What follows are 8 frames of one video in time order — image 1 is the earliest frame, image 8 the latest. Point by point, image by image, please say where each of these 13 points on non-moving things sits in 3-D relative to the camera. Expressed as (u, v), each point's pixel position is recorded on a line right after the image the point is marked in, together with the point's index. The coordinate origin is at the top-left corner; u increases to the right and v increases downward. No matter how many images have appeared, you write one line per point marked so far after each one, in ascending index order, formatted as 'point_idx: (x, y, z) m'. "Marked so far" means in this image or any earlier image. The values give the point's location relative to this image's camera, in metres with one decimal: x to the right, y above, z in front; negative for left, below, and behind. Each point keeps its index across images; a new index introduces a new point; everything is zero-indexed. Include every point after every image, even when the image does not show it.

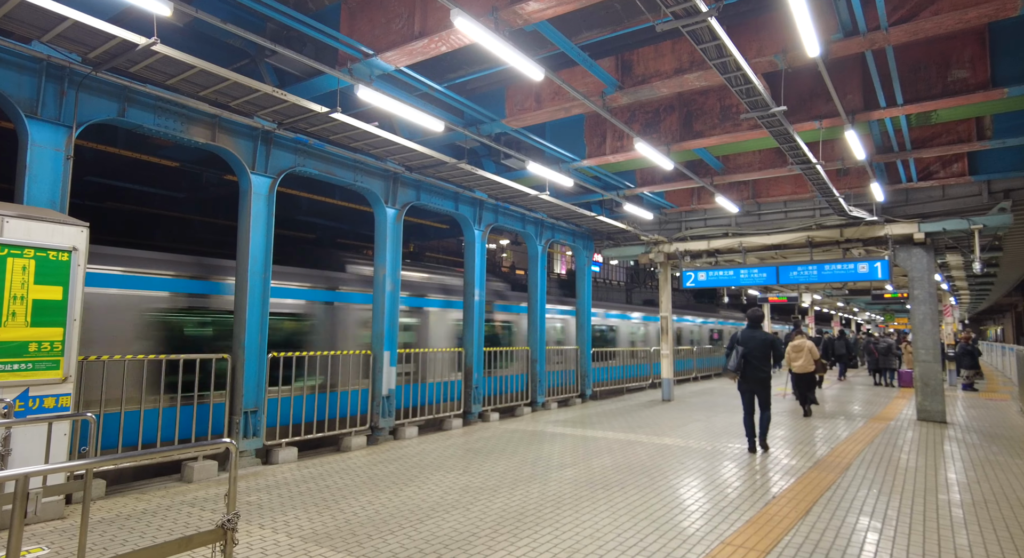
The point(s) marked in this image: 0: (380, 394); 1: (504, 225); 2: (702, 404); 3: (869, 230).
0: (-2.0, -1.7, +9.0) m
1: (-0.1, +1.1, +12.1) m
2: (+4.6, -3.1, +14.8) m
3: (+7.1, +1.0, +12.1) m
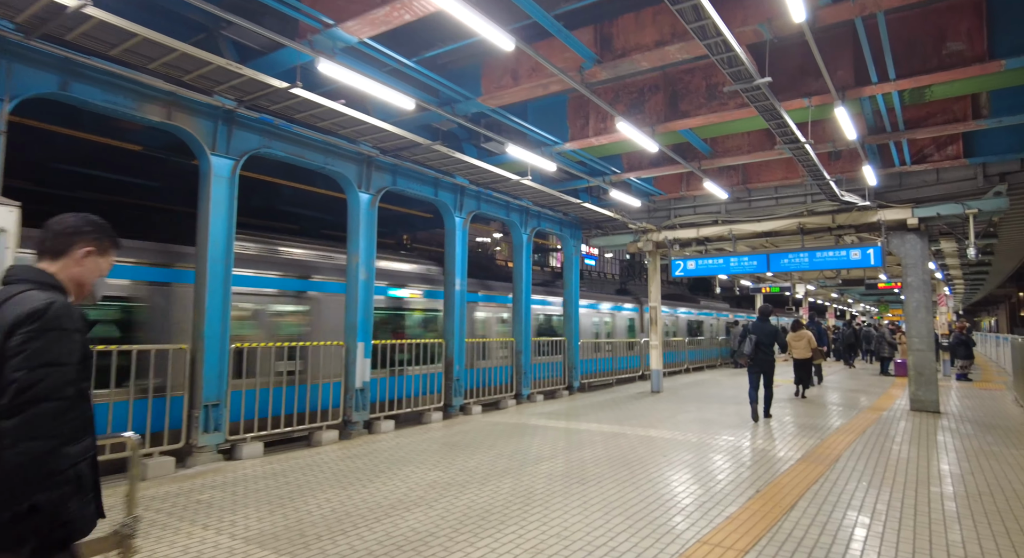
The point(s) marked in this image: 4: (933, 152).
0: (-2.2, -1.5, +8.6) m
1: (-0.5, +1.3, +11.8) m
2: (+4.3, -2.8, +14.5) m
3: (+6.8, +1.2, +11.8) m
4: (+7.4, +2.2, +10.6) m
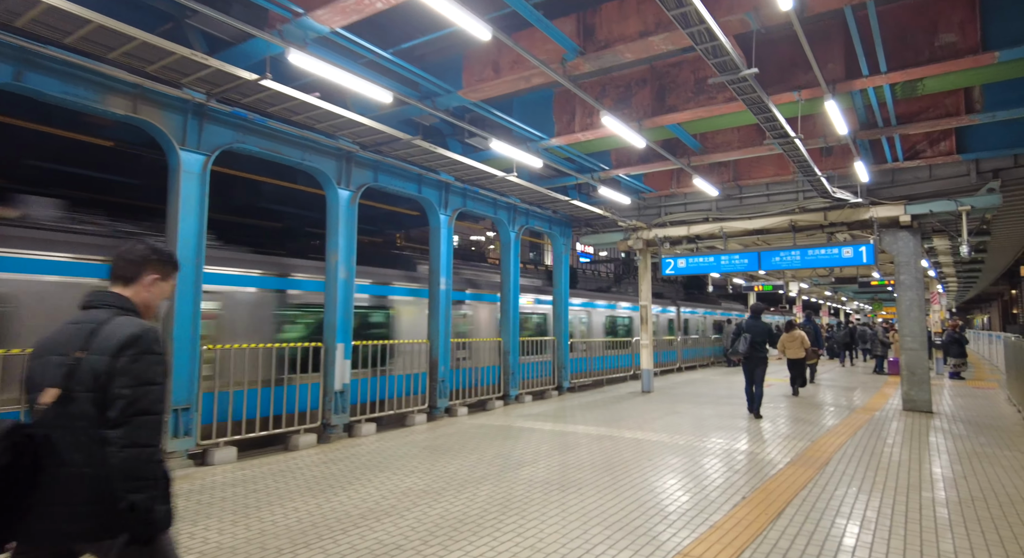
0: (-2.5, -1.5, +8.4) m
1: (-0.7, +1.3, +11.6) m
2: (+4.0, -2.8, +14.3) m
3: (+6.5, +1.3, +11.6) m
4: (+7.1, +2.3, +10.4) m
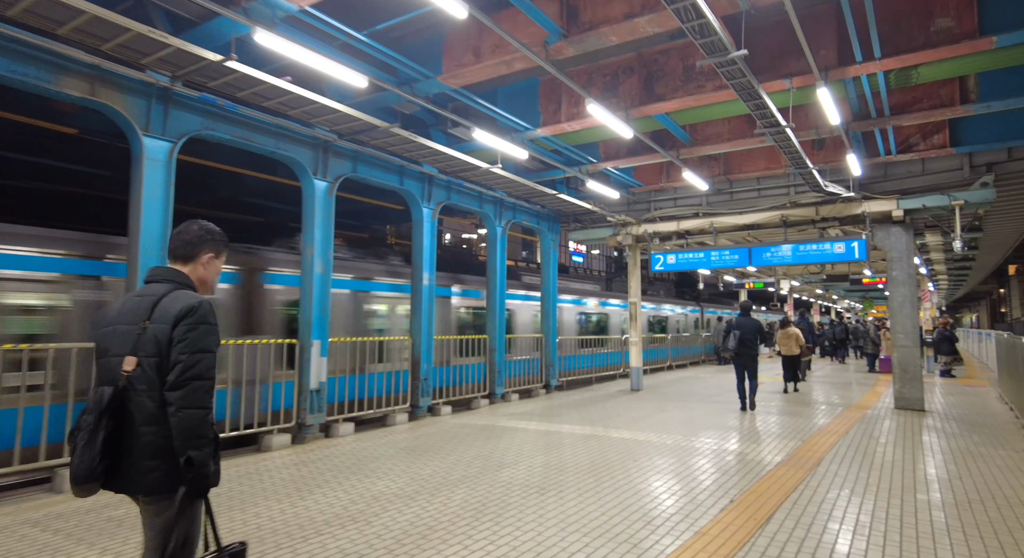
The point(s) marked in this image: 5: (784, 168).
0: (-2.7, -1.4, +8.1) m
1: (-1.0, +1.4, +11.3) m
2: (+3.7, -2.7, +14.1) m
3: (+6.3, +1.3, +11.4) m
4: (+6.9, +2.3, +10.2) m
5: (+5.0, +2.0, +11.3) m
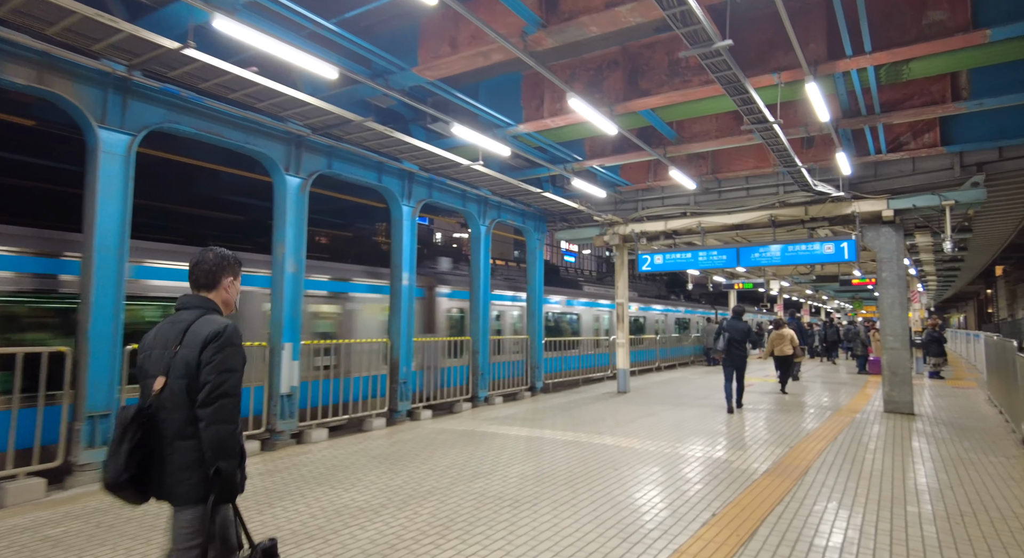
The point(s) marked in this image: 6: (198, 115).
0: (-3.0, -1.4, +7.8) m
1: (-1.3, +1.4, +11.0) m
2: (+3.4, -2.7, +13.9) m
3: (+6.0, +1.3, +11.2) m
4: (+6.6, +2.3, +10.0) m
5: (+4.7, +2.0, +11.1) m
6: (-3.6, +1.9, +7.0) m
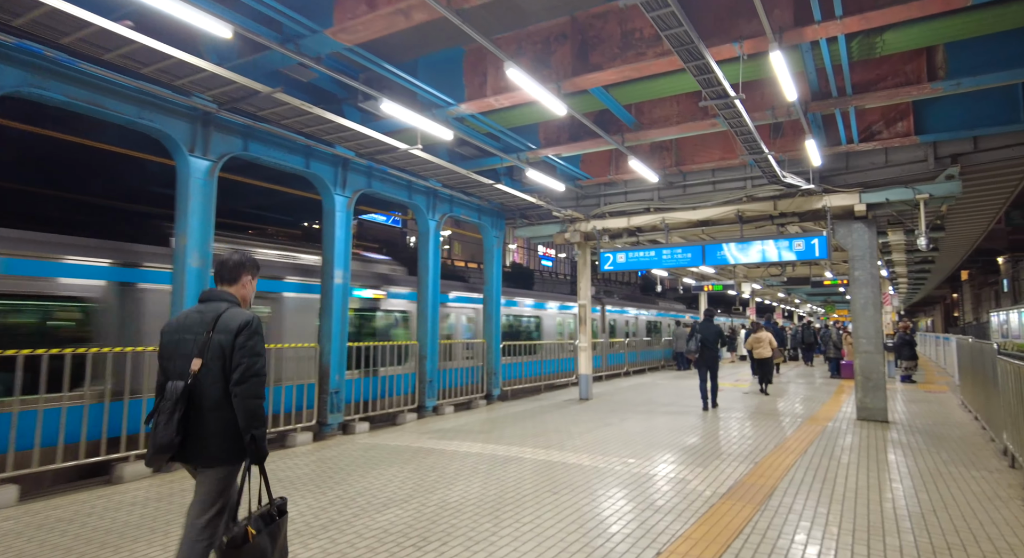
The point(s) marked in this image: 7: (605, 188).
0: (-3.7, -1.4, +6.8) m
1: (-2.1, +1.4, +10.1) m
2: (+2.4, -2.7, +13.1) m
3: (+5.1, +1.3, +10.5) m
4: (+5.8, +2.3, +9.4) m
5: (+3.9, +2.0, +10.4) m
6: (-4.3, +1.9, +6.0) m
7: (+1.9, +1.9, +12.4) m
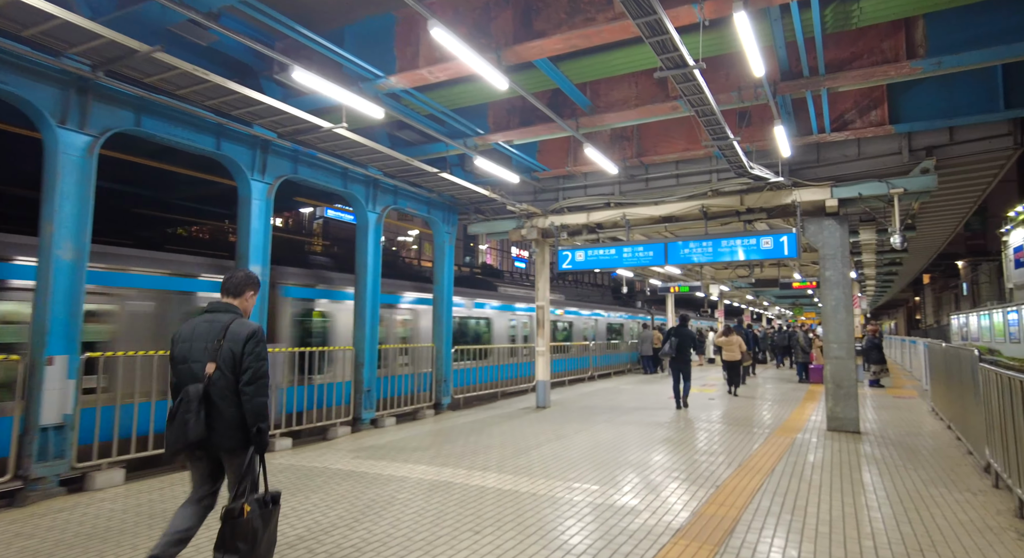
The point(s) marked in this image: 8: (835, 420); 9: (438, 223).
0: (-4.4, -1.3, +5.7) m
1: (-3.0, +1.5, +9.1) m
2: (+1.5, -2.7, +12.3) m
3: (+4.3, +1.3, +9.8) m
4: (+5.0, +2.3, +8.8) m
5: (+3.0, +2.0, +9.6) m
6: (-5.0, +2.0, +4.9) m
7: (+1.0, +1.9, +11.5) m
8: (+5.0, -2.2, +9.4) m
9: (-1.5, +1.1, +11.9) m
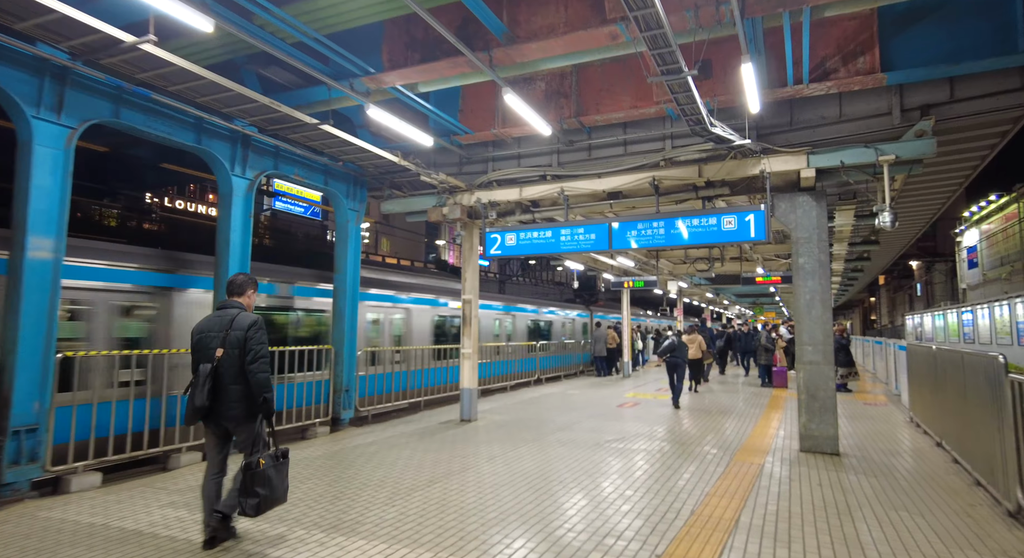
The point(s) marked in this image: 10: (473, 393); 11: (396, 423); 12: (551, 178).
0: (-5.4, -1.1, +3.5) m
1: (-4.1, +1.7, +6.9) m
2: (+0.1, -2.5, +10.4) m
3: (+3.0, +1.5, +8.1) m
4: (+3.8, +2.5, +7.1) m
5: (+1.8, +2.2, +7.8) m
6: (-5.9, +2.2, +2.6) m
7: (-0.3, +2.0, +9.6) m
8: (+3.8, -2.0, +7.7) m
9: (-2.8, +1.3, +9.8) m
10: (-0.7, -2.0, +10.4) m
11: (-1.9, -2.4, +10.1) m
12: (+0.6, +1.5, +9.3) m
